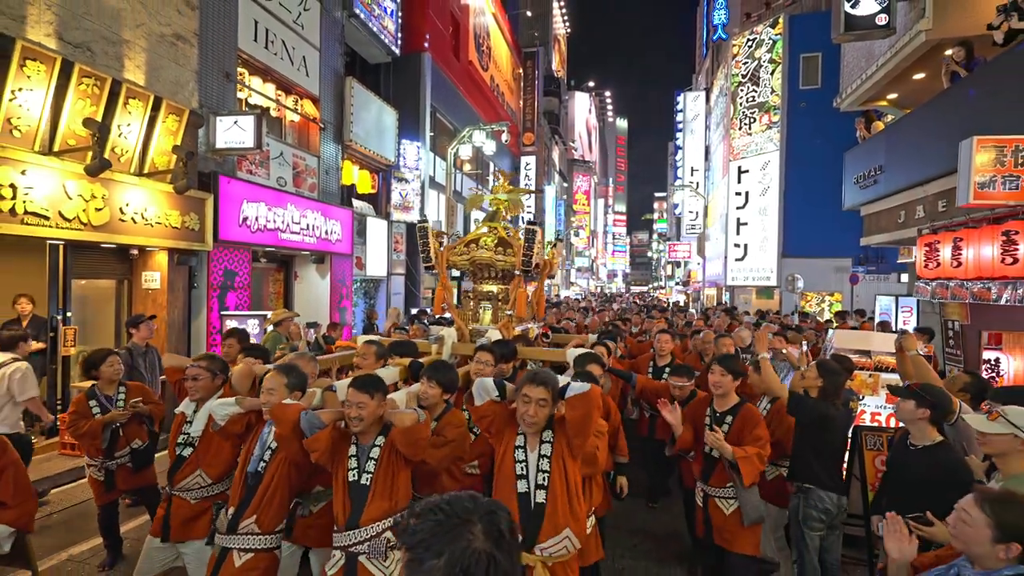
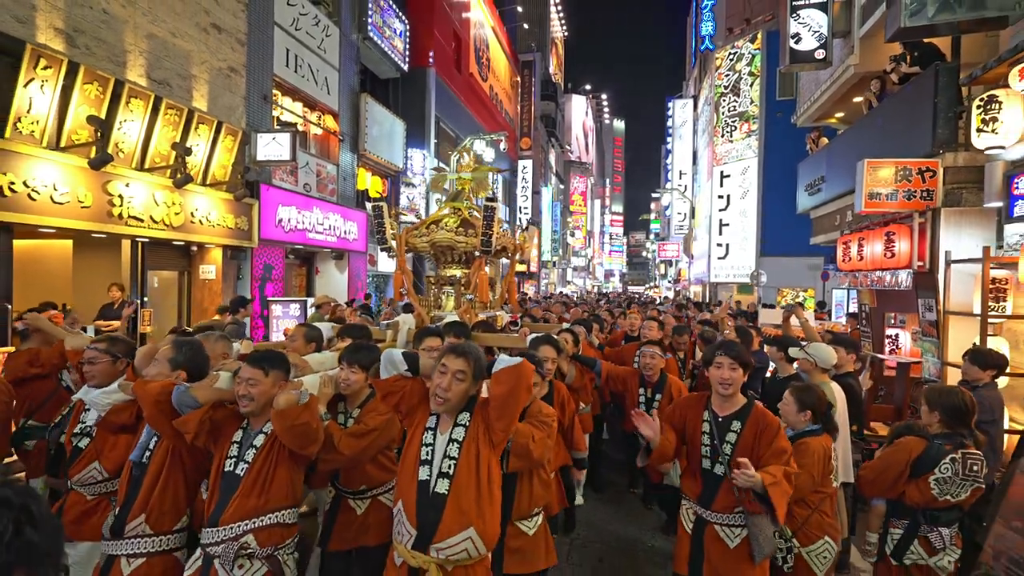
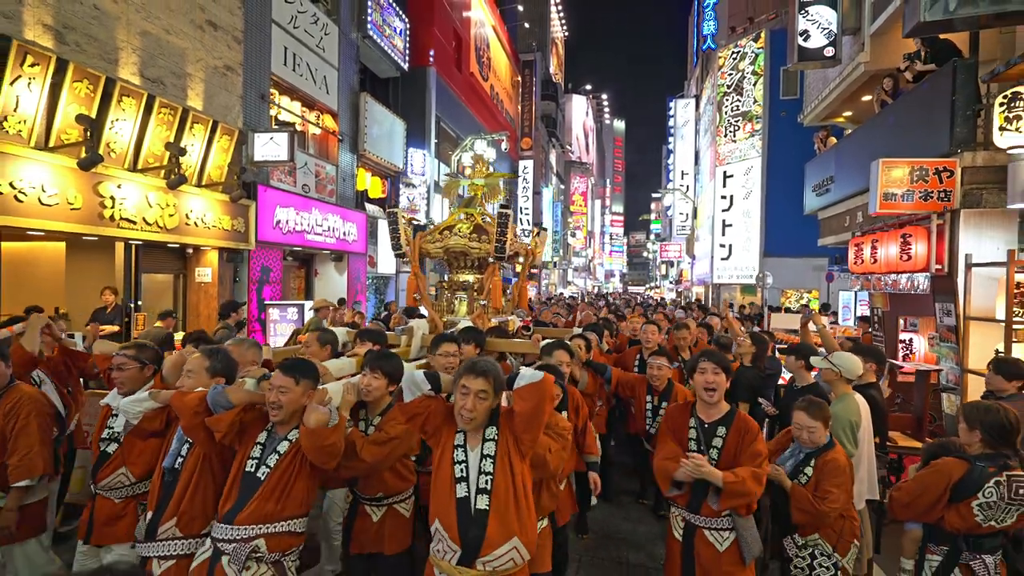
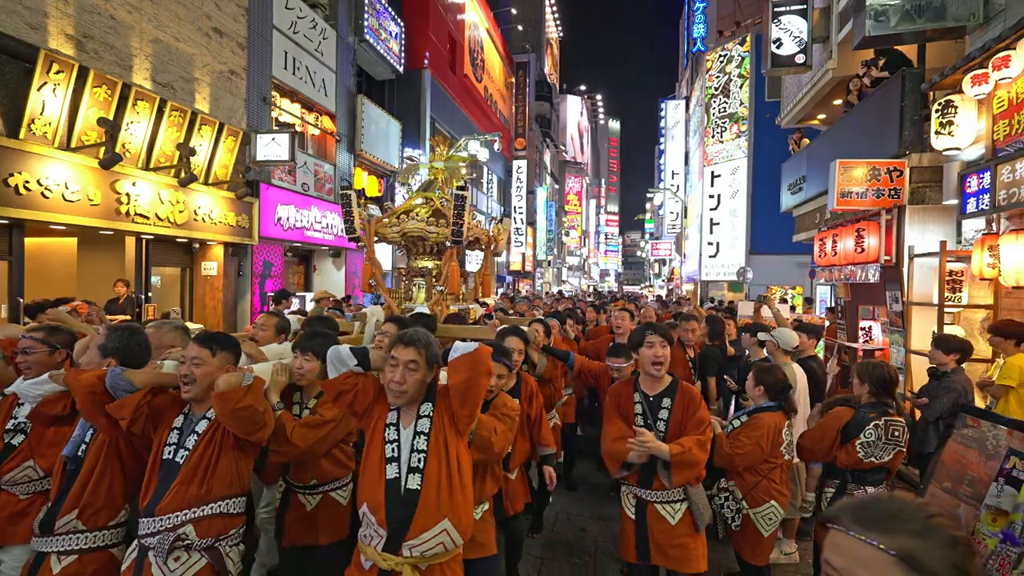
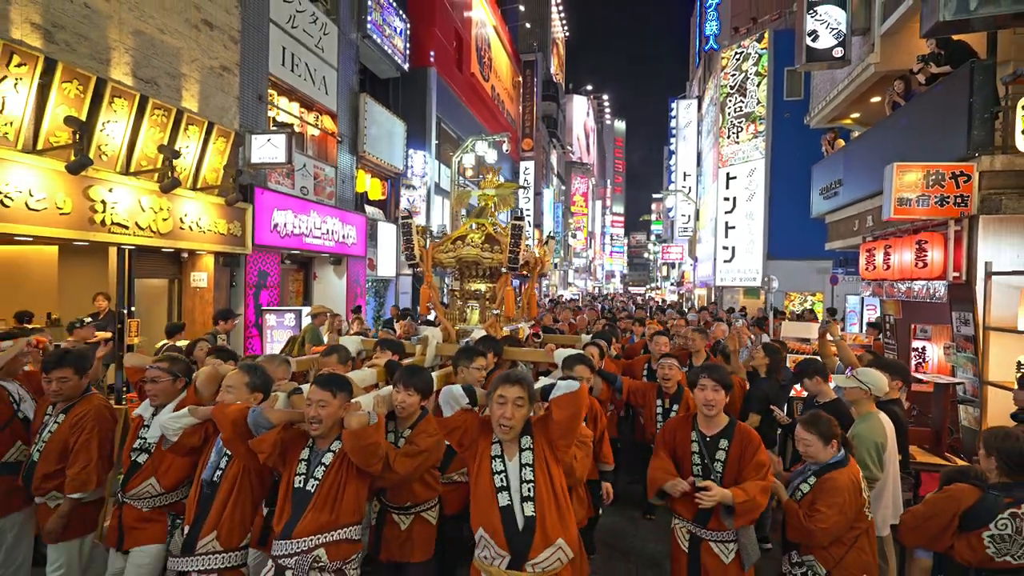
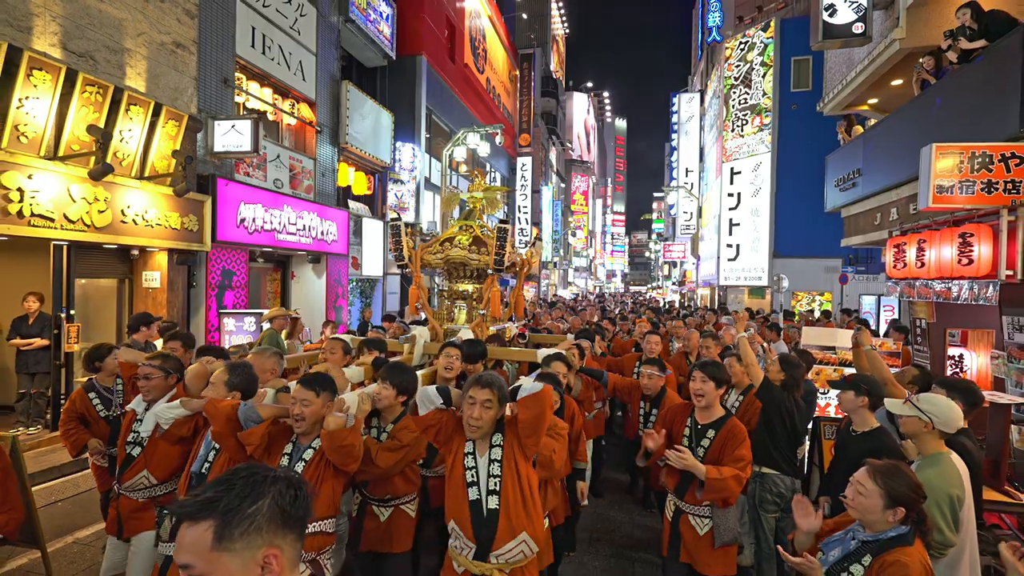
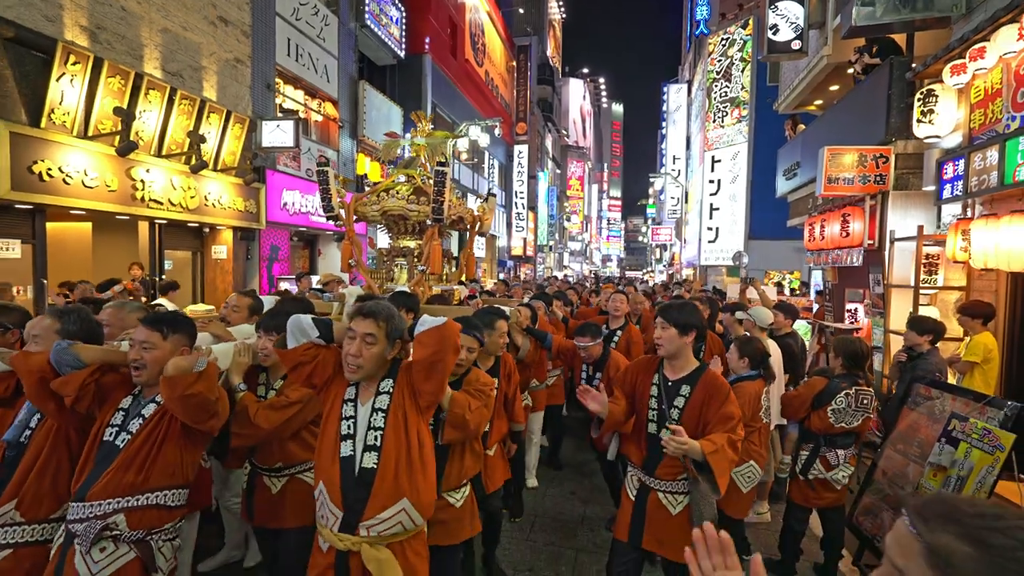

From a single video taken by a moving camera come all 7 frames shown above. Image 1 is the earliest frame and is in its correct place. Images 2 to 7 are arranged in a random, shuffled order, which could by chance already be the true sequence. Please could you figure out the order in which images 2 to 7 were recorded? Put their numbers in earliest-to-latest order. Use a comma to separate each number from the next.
6, 5, 3, 2, 4, 7
